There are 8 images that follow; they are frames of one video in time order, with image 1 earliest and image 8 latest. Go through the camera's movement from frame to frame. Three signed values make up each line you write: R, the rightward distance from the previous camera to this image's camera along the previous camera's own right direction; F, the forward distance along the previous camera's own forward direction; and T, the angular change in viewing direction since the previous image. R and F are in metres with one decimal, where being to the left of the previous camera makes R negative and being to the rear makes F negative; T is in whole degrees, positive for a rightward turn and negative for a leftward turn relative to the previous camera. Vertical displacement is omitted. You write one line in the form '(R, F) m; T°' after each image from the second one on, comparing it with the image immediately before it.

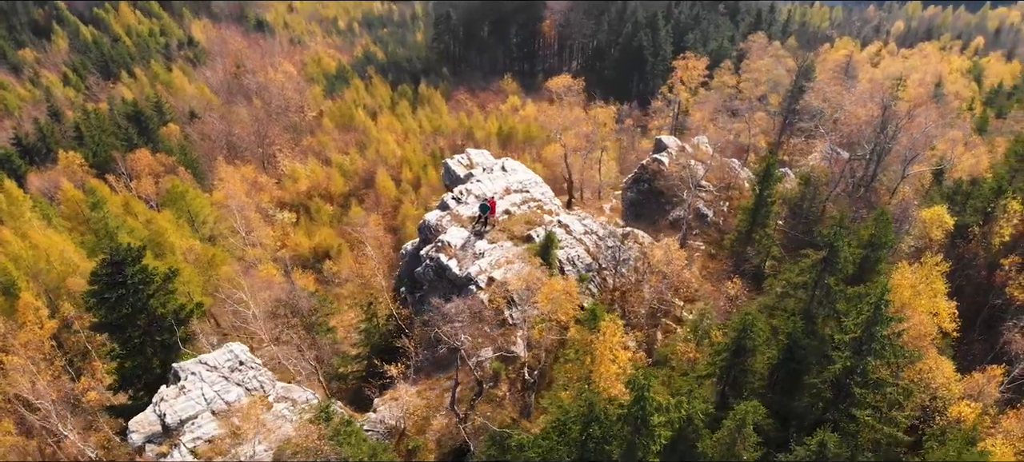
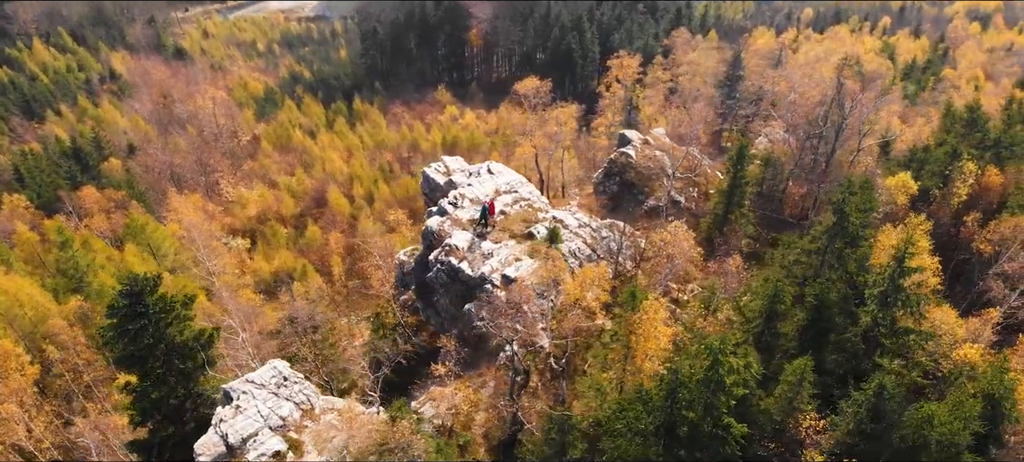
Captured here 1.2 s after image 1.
(-4.2, -1.2) m; +5°
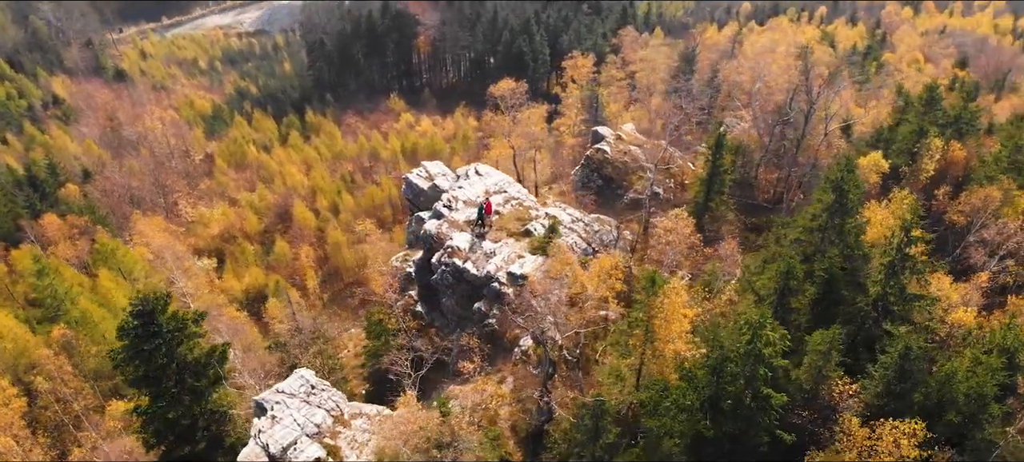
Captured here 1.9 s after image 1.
(-2.9, -0.7) m; +4°
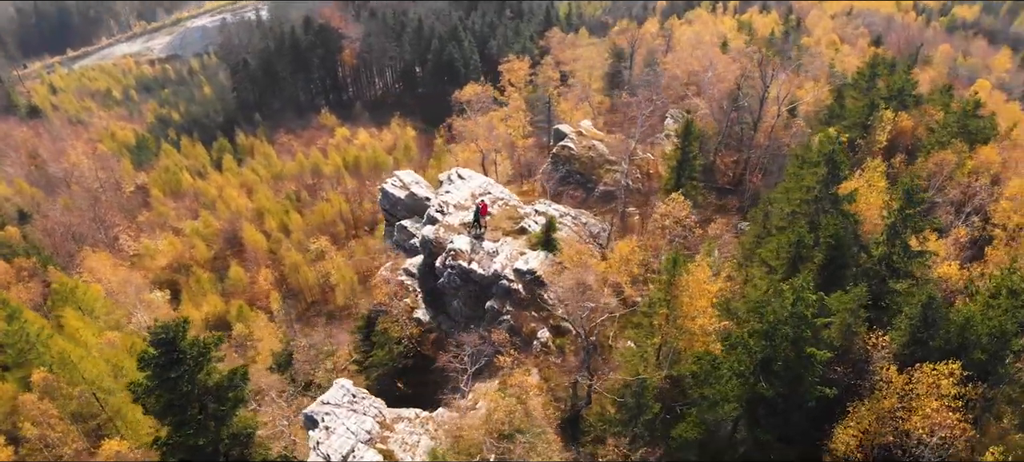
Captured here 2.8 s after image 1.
(-4.2, -1.0) m; +6°
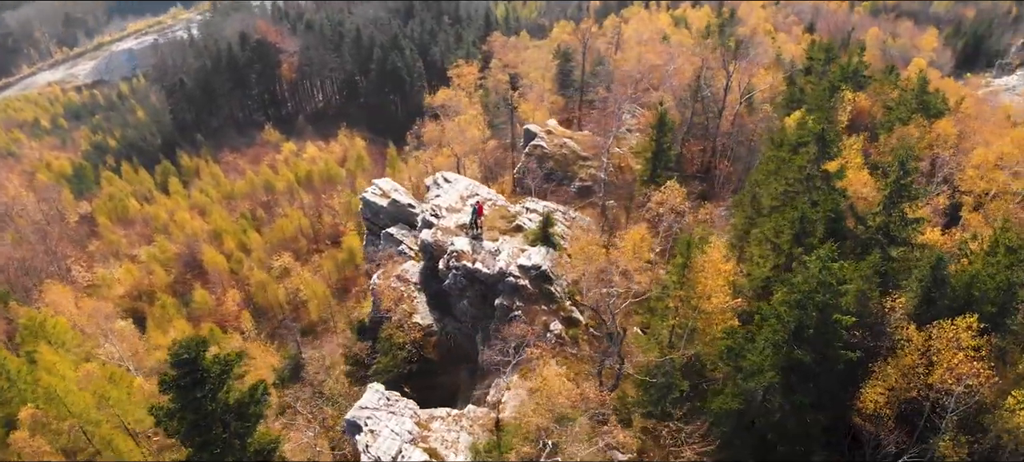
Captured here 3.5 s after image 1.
(-3.5, -0.8) m; +5°
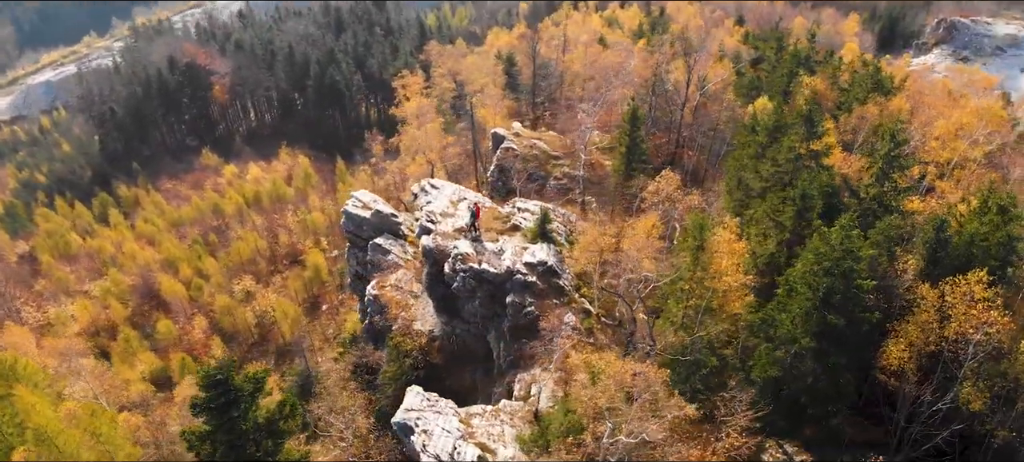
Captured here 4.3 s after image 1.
(-4.1, -0.9) m; +5°
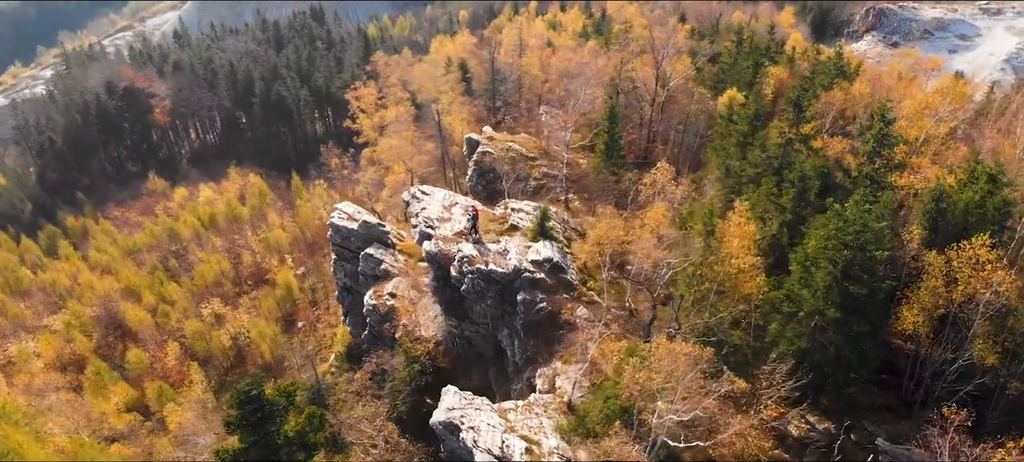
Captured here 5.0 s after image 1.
(-3.7, -0.8) m; +4°
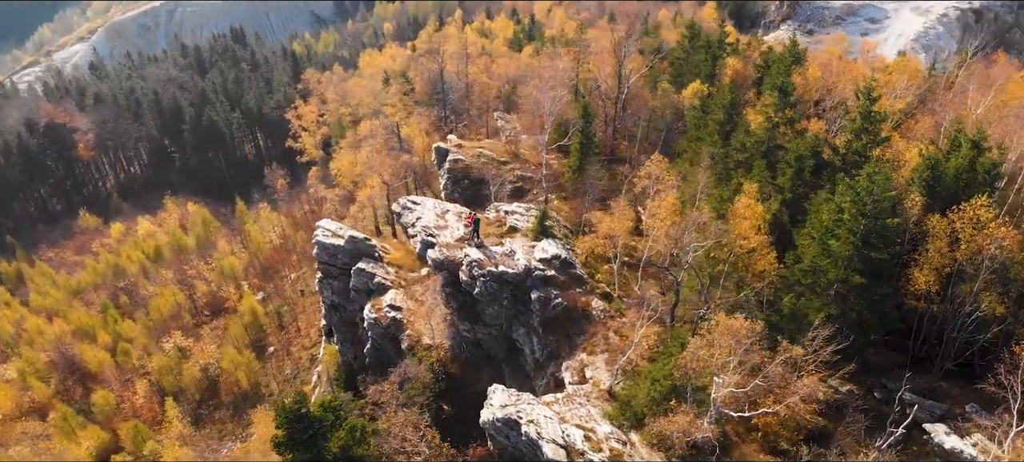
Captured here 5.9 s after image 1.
(-4.9, -0.8) m; +6°
